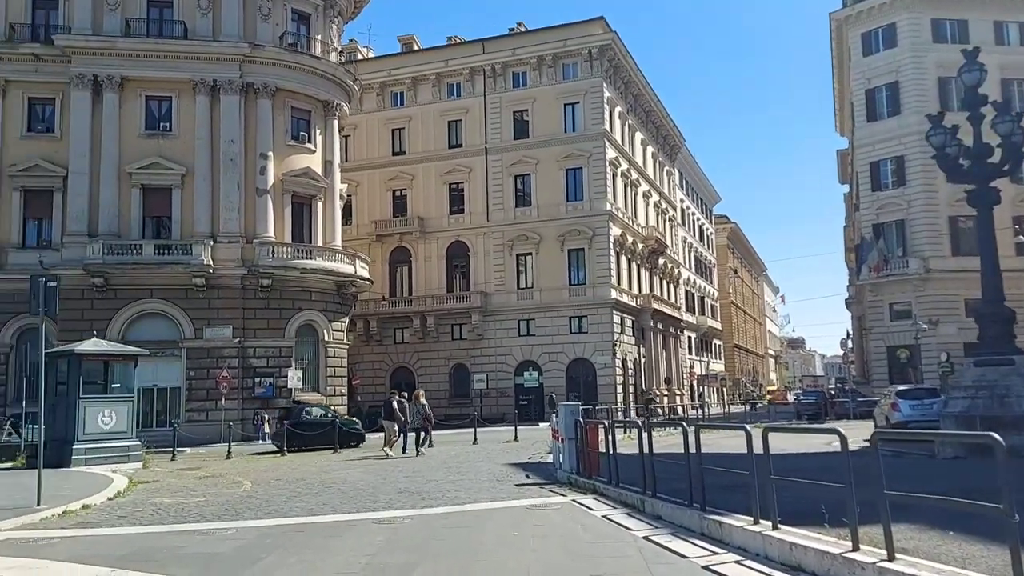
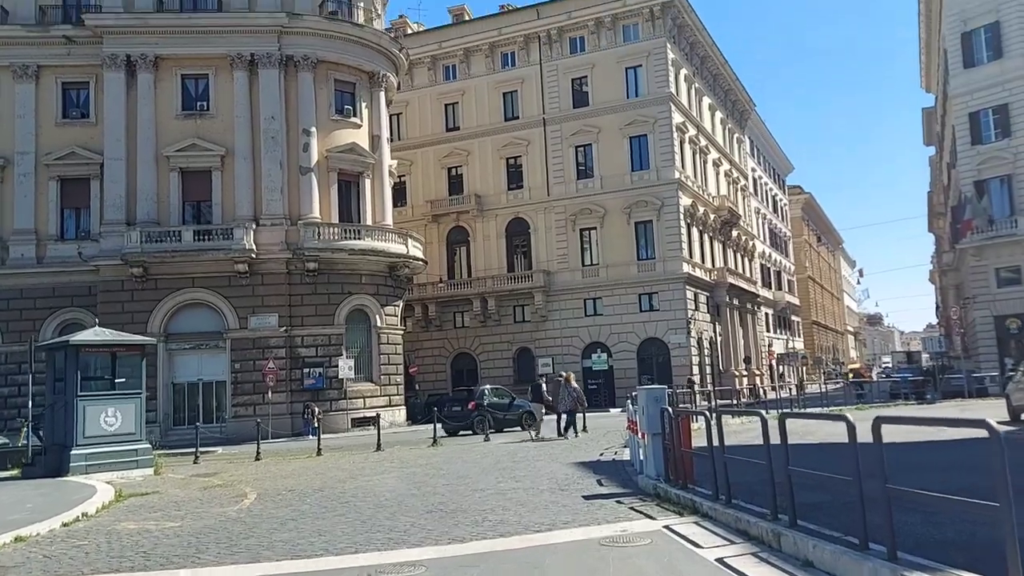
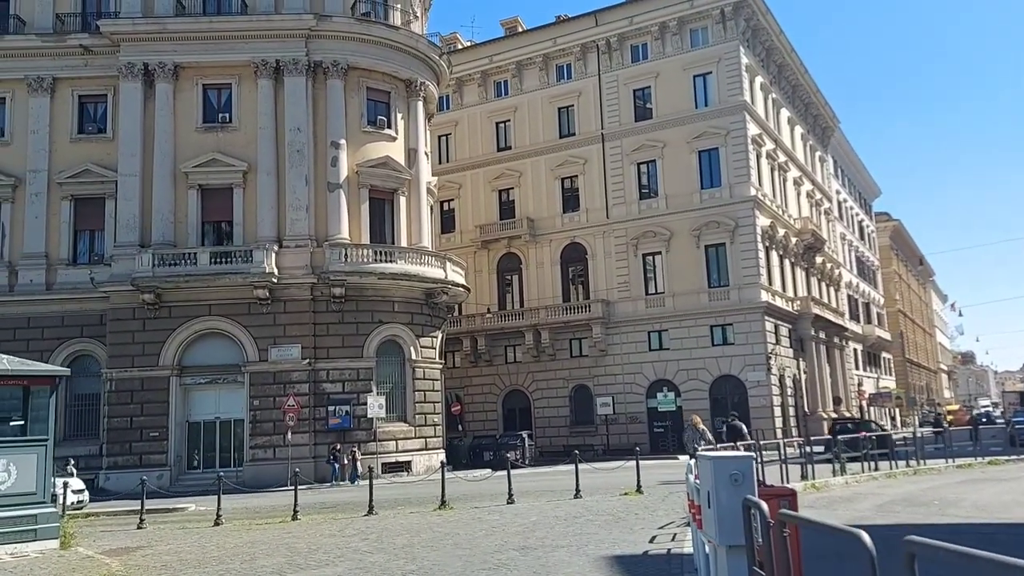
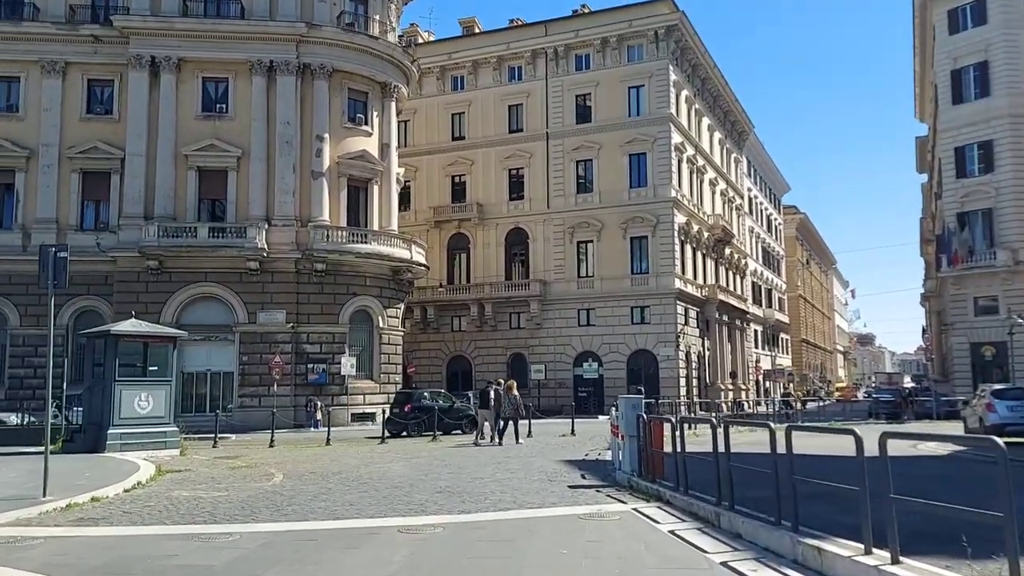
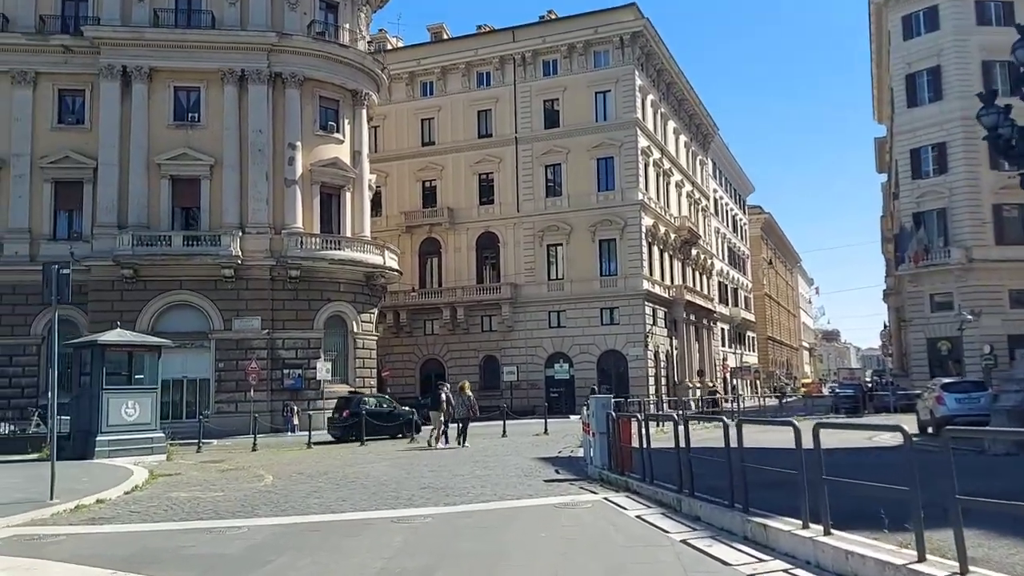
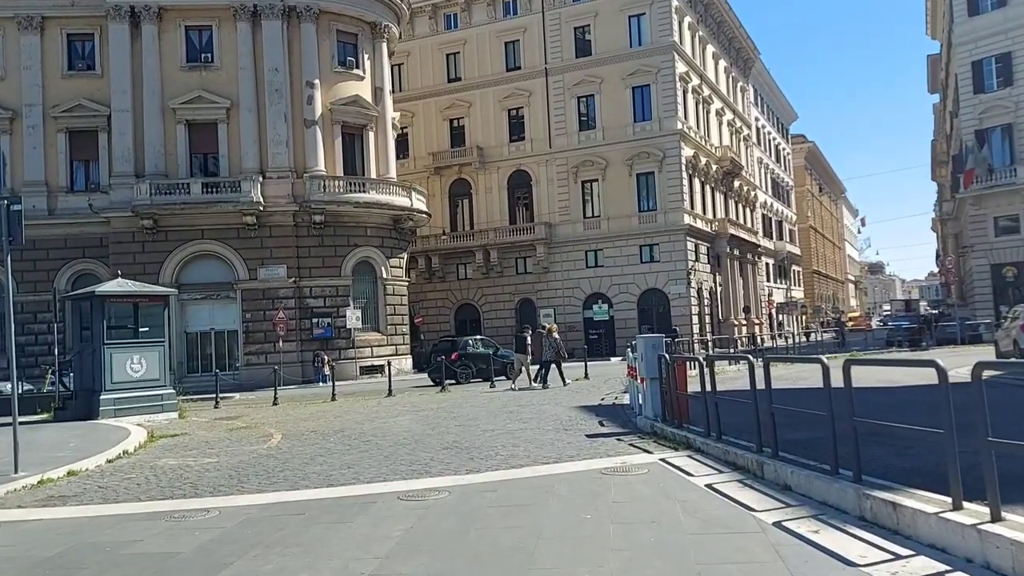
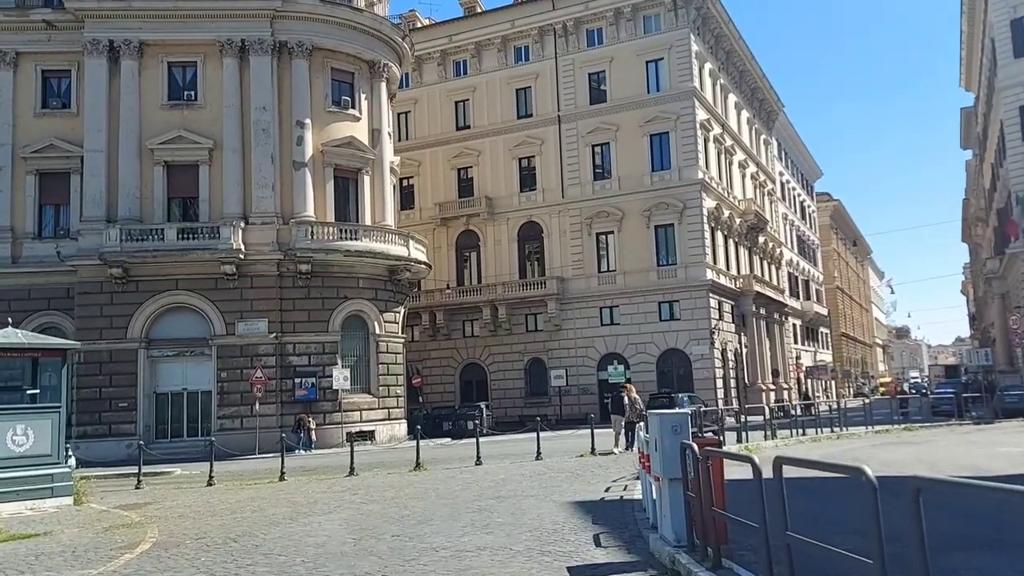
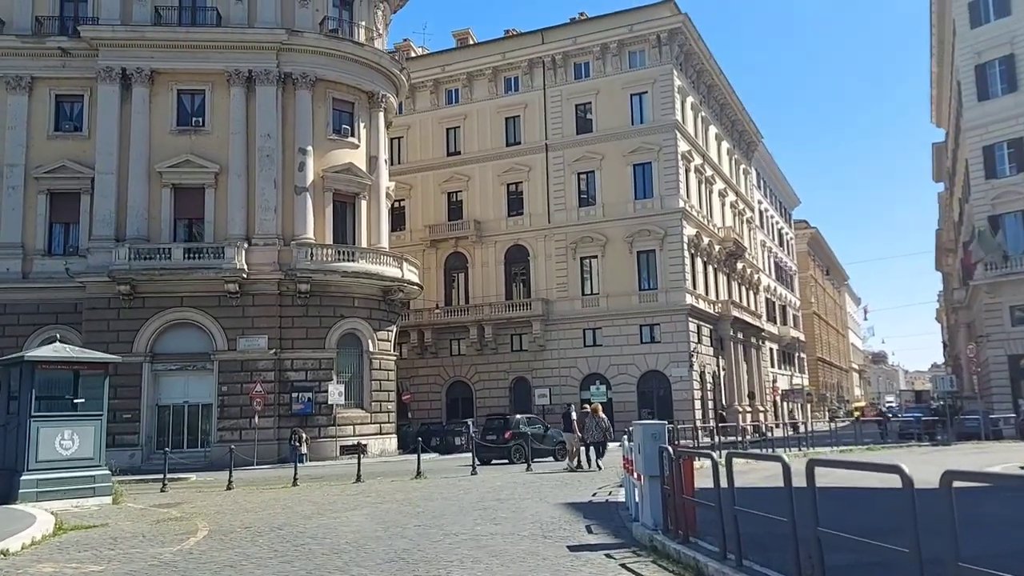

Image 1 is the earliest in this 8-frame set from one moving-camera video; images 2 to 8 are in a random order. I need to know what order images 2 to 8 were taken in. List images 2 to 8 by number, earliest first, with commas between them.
5, 4, 6, 2, 8, 7, 3
